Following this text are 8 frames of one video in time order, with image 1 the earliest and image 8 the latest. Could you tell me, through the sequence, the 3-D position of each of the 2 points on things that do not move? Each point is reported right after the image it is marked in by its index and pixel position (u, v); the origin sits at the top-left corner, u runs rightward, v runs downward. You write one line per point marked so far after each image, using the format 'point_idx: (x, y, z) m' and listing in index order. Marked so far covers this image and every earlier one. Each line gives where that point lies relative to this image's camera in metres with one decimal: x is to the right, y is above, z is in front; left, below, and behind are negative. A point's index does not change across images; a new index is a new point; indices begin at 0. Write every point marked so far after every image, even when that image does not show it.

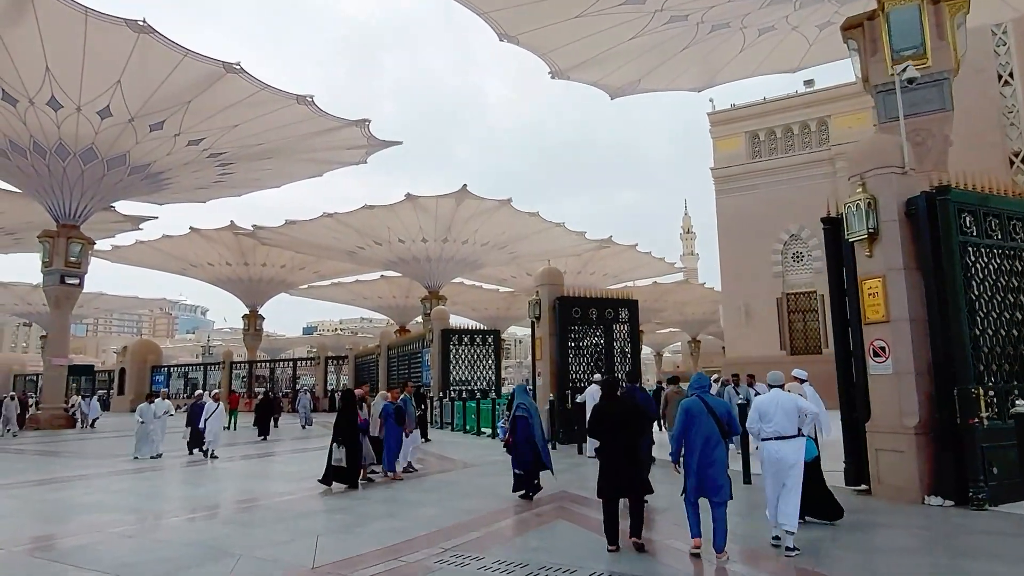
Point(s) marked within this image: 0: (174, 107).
0: (-8.6, +4.6, +17.6) m
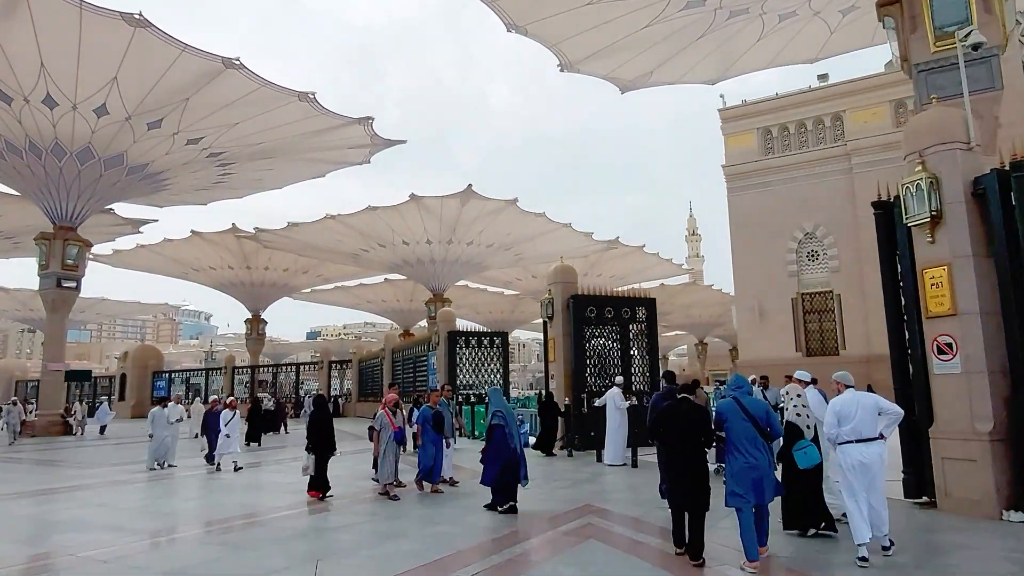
0: (-8.4, +4.5, +17.1) m
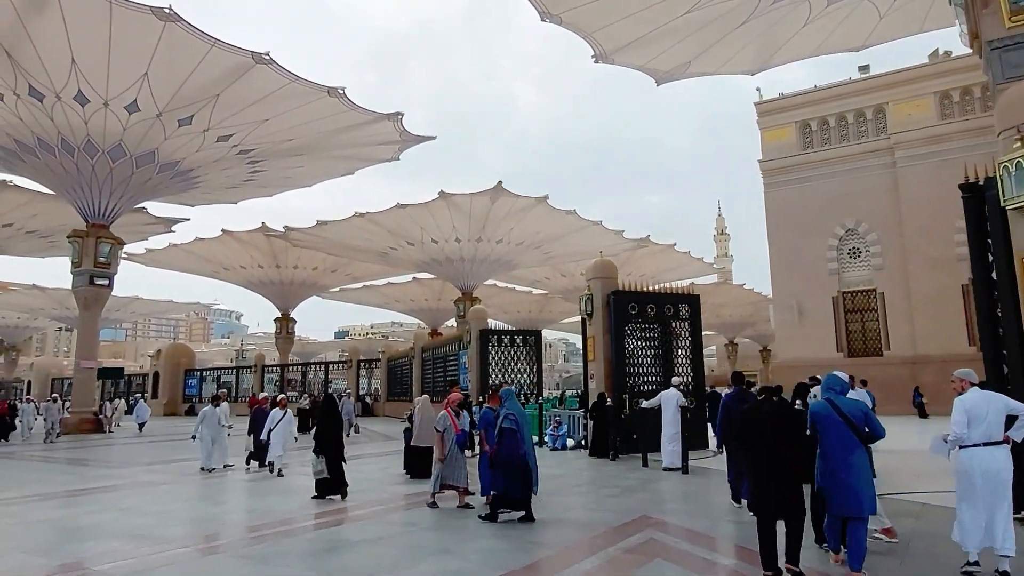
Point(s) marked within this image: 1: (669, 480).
0: (-7.6, +4.6, +17.0) m
1: (+1.6, -2.0, +7.2) m
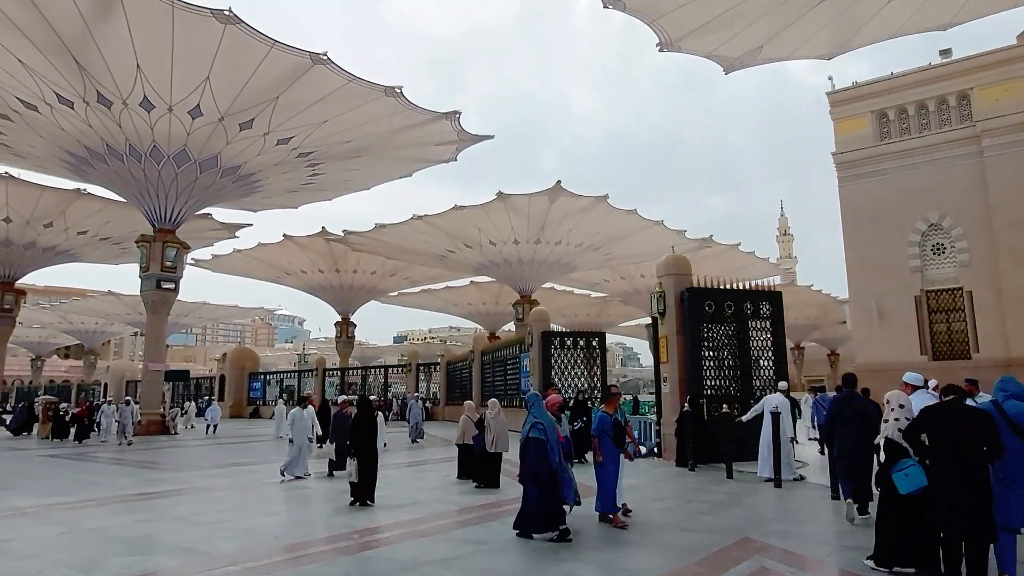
0: (-6.2, +4.5, +17.1) m
1: (+2.3, -1.9, +6.5) m
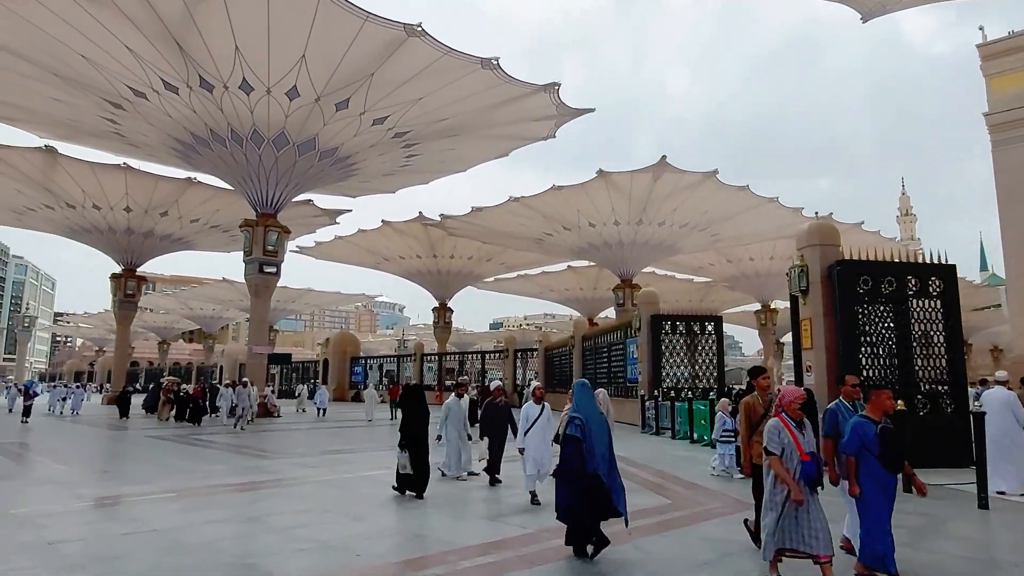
0: (-3.7, +5.0, +16.6) m
1: (+3.3, -1.7, +5.1) m
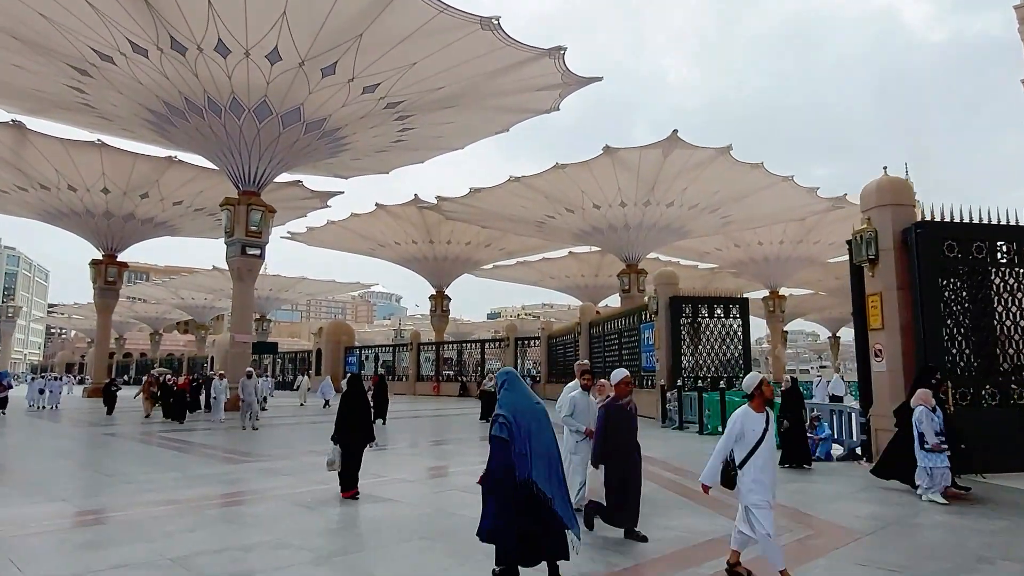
0: (-3.7, +5.4, +15.2) m
1: (+3.4, -1.4, +3.8) m
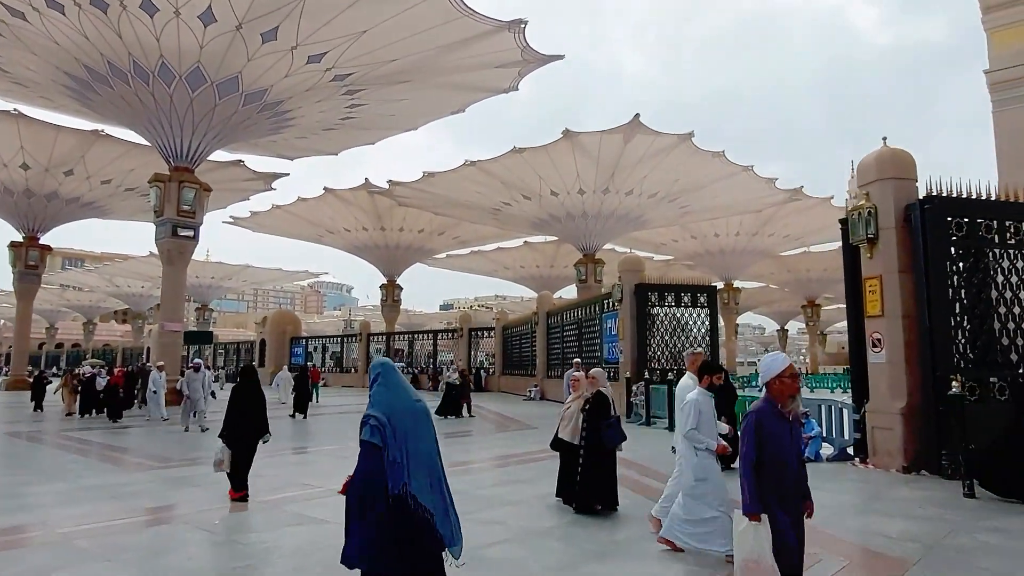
0: (-4.5, +5.7, +13.9) m
1: (+3.2, -1.3, +3.1) m
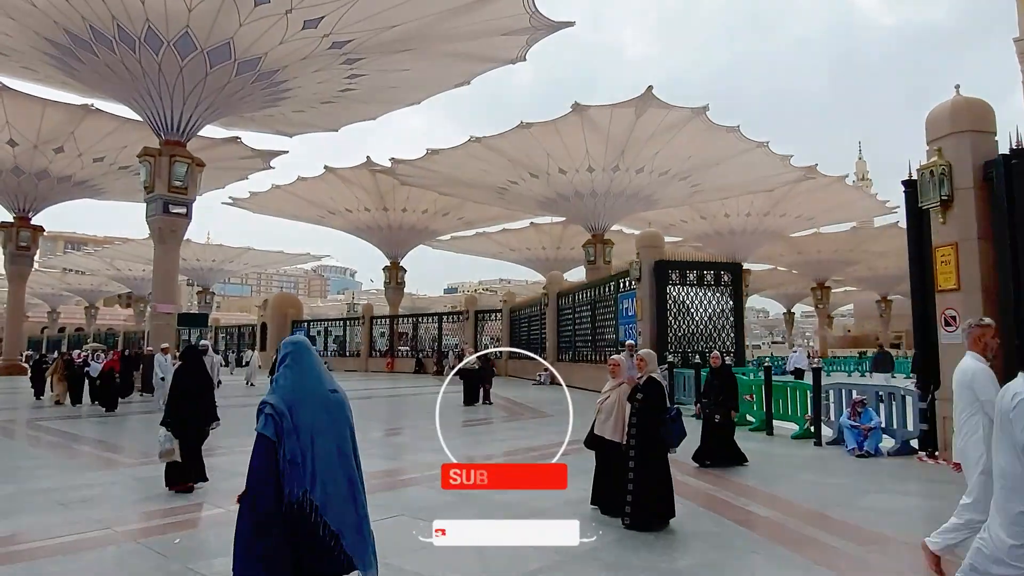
0: (-4.4, +6.1, +13.0) m
1: (+3.4, -1.1, +2.4) m
